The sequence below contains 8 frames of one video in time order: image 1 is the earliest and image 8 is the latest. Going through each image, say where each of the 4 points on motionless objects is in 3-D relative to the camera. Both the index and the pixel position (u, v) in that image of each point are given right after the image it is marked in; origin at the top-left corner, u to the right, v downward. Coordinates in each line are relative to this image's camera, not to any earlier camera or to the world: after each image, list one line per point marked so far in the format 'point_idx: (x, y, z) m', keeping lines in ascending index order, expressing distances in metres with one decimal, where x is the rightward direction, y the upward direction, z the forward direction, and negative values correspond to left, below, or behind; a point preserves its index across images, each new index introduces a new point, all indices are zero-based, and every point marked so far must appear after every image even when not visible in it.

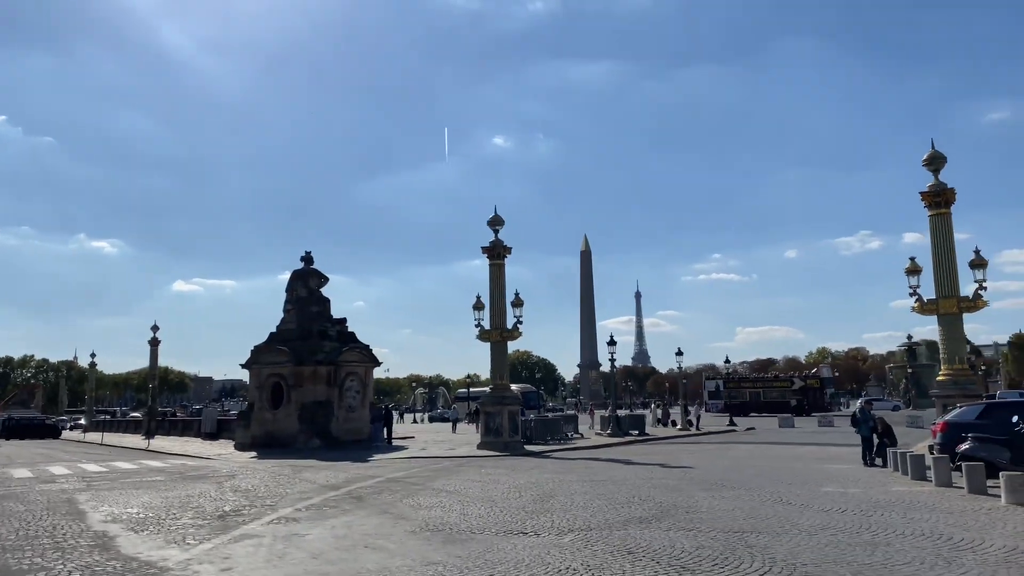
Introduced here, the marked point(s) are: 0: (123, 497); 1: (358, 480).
0: (-6.9, -3.7, +15.1) m
1: (-3.2, -4.0, +17.5) m
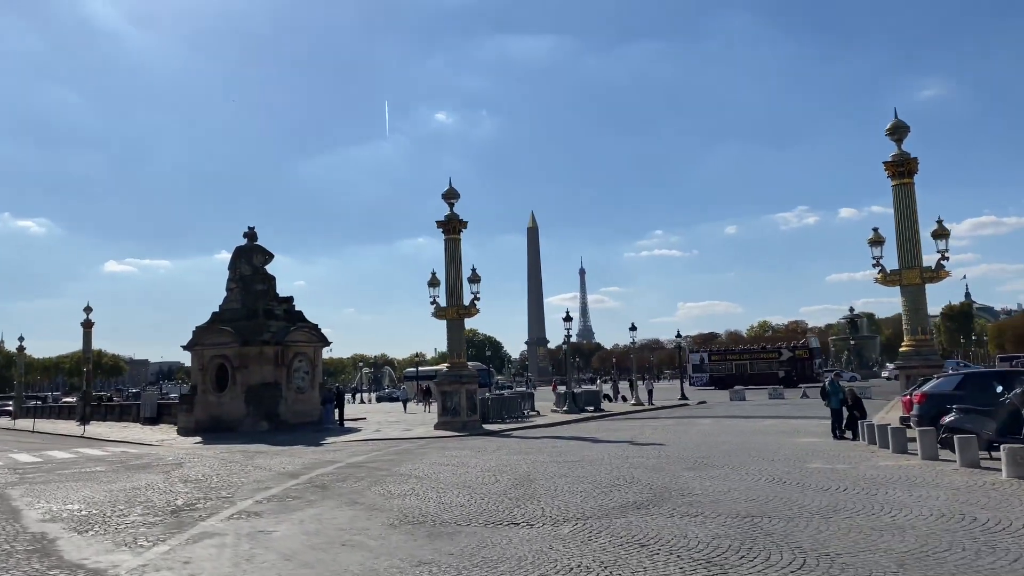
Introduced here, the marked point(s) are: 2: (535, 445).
0: (-7.4, -3.3, +13.9) m
1: (-3.8, -3.5, +16.5) m
2: (+0.5, -3.7, +19.6) m
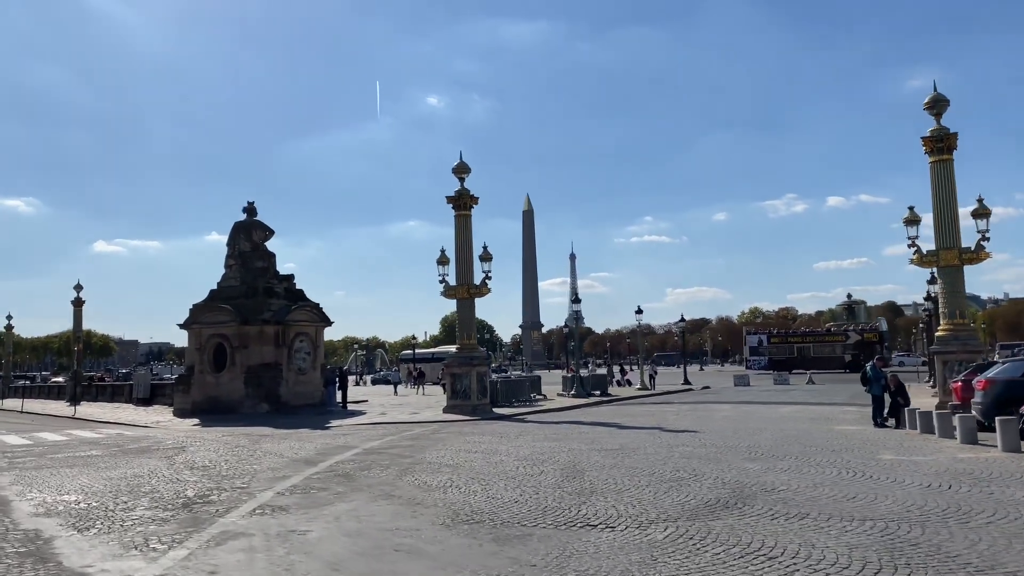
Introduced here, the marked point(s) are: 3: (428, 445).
0: (-6.8, -2.8, +12.6) m
1: (-3.2, -3.0, +15.3) m
2: (+1.0, -3.1, +18.4) m
3: (-1.7, -3.1, +16.7) m
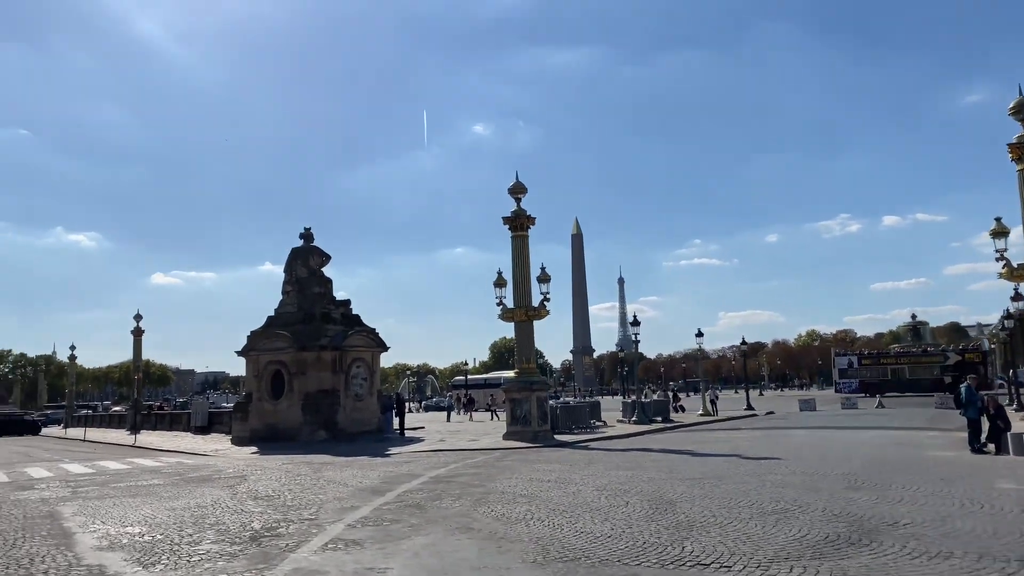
0: (-5.7, -3.2, +12.2) m
1: (-2.0, -3.4, +14.7) m
2: (+2.5, -3.6, +17.6) m
3: (-0.3, -3.5, +16.0) m
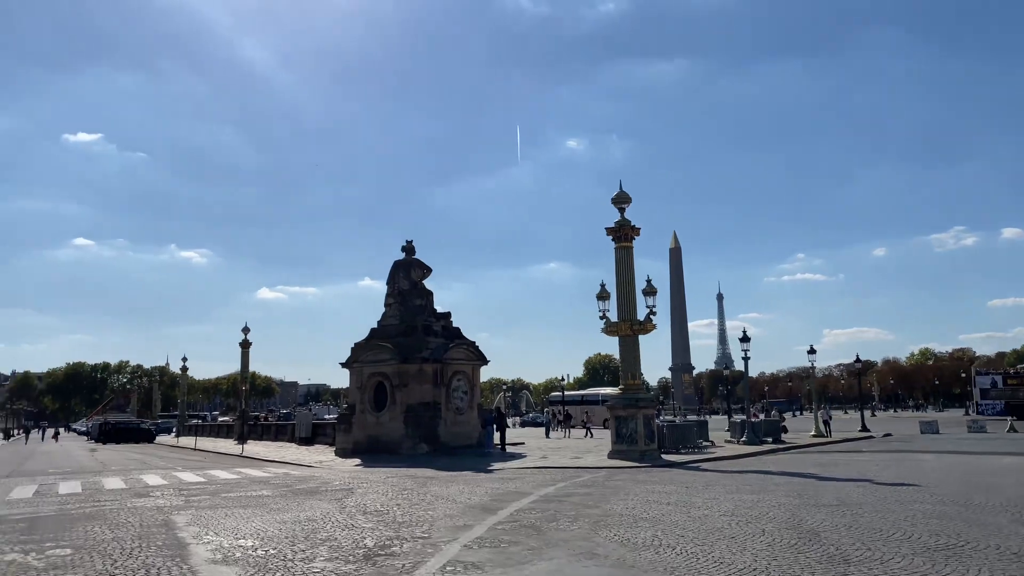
0: (-4.0, -3.3, +12.1) m
1: (0.0, -3.5, +14.1) m
2: (+4.7, -3.8, +16.5) m
3: (+1.7, -3.7, +15.2) m
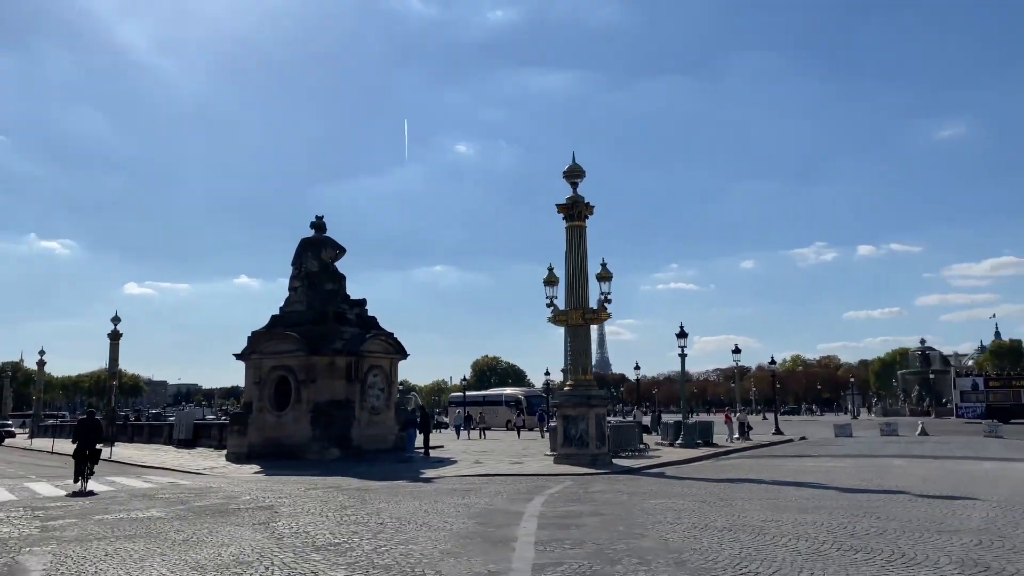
0: (-3.7, -2.6, +8.0) m
1: (-0.1, -2.9, +10.5) m
2: (+4.2, -3.3, +13.5) m
3: (+1.5, -3.1, +11.9) m
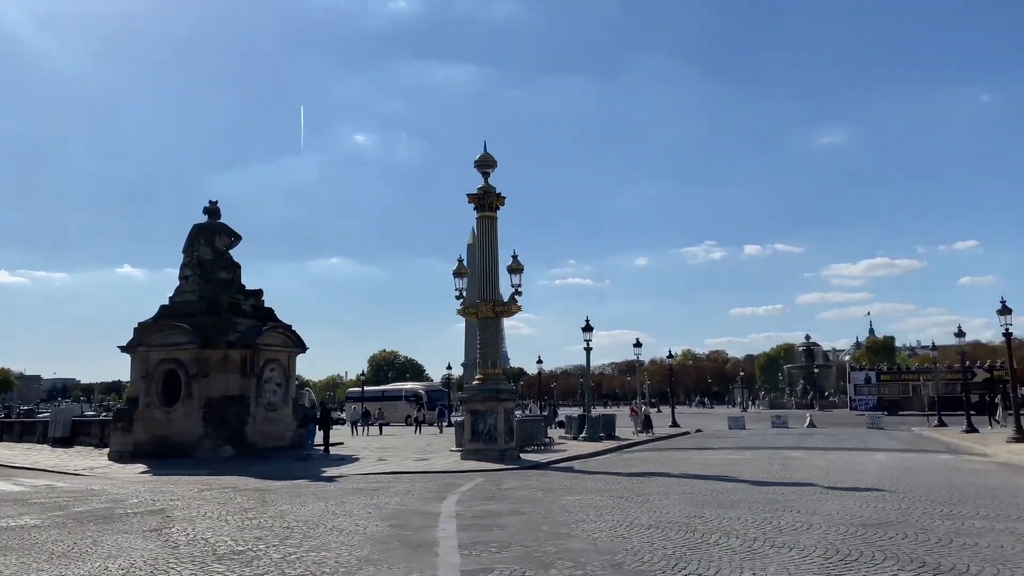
0: (-4.4, -2.4, +7.0) m
1: (-1.1, -2.8, +10.0) m
2: (+2.9, -3.2, +13.5) m
3: (+0.4, -3.0, +11.5) m
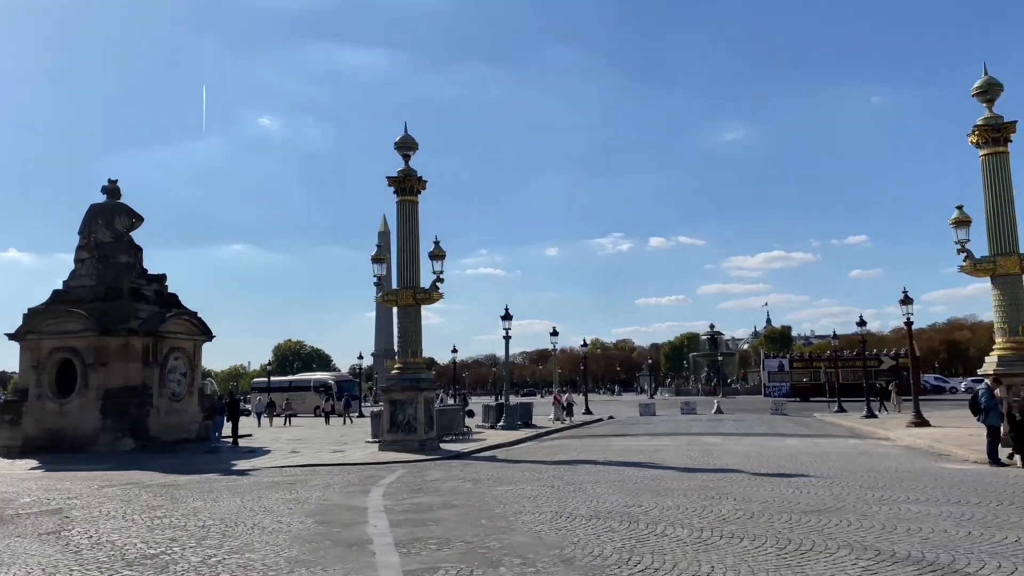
0: (-4.8, -2.3, +6.1) m
1: (-1.8, -2.6, +9.4) m
2: (+1.7, -3.0, +13.3) m
3: (-0.5, -2.8, +11.0) m
